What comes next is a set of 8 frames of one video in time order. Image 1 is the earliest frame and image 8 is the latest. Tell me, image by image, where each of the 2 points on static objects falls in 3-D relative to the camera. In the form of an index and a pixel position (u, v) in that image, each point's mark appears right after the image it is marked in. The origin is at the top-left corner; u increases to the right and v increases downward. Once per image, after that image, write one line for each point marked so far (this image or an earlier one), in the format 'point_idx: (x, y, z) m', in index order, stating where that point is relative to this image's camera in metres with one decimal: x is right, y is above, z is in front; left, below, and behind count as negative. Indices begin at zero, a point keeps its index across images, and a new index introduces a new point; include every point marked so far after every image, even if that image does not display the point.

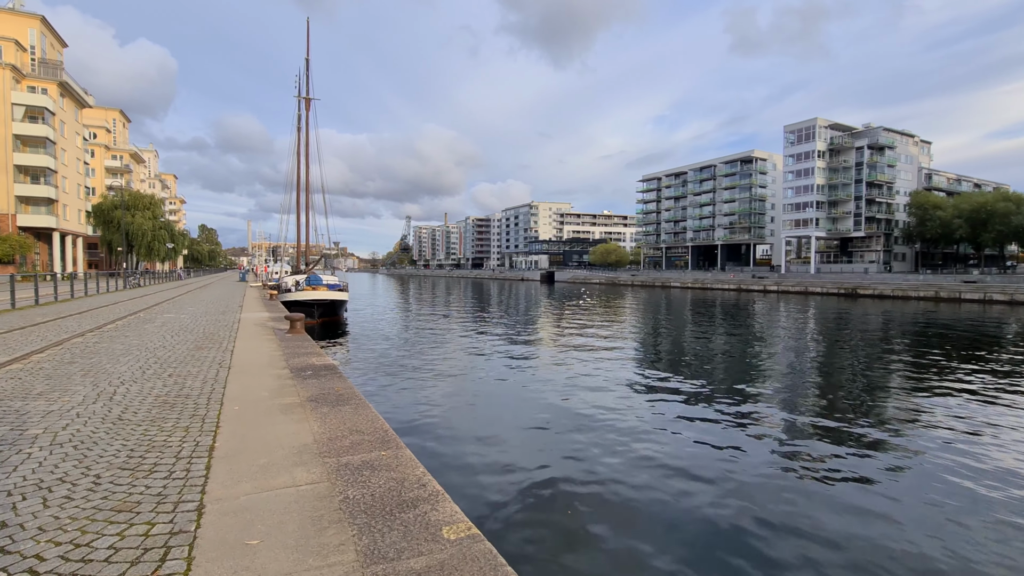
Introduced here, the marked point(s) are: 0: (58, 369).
0: (-6.0, -1.1, +6.5) m
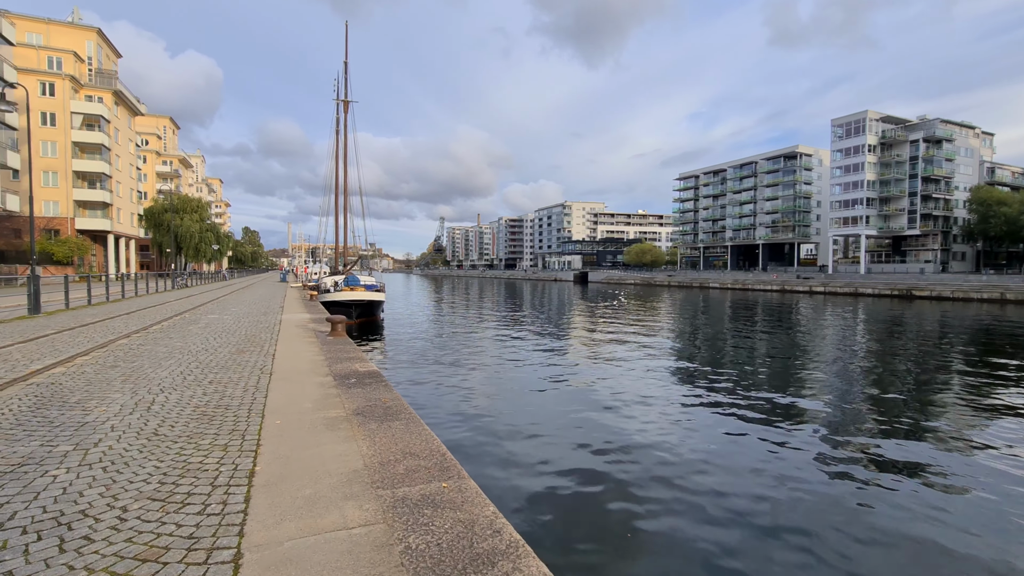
0: (-5.2, -1.1, +6.2) m
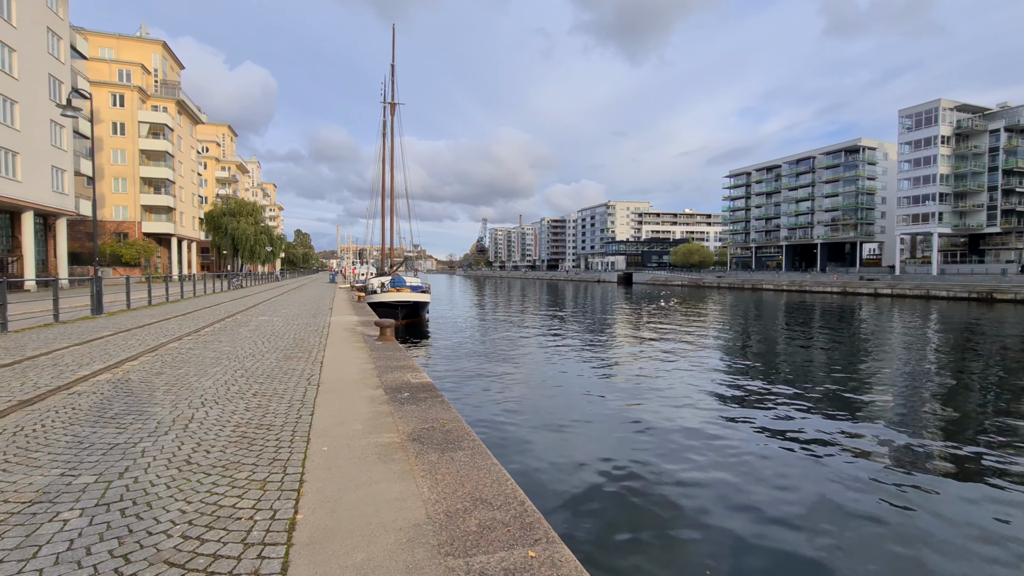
0: (-4.4, -1.1, +5.9) m
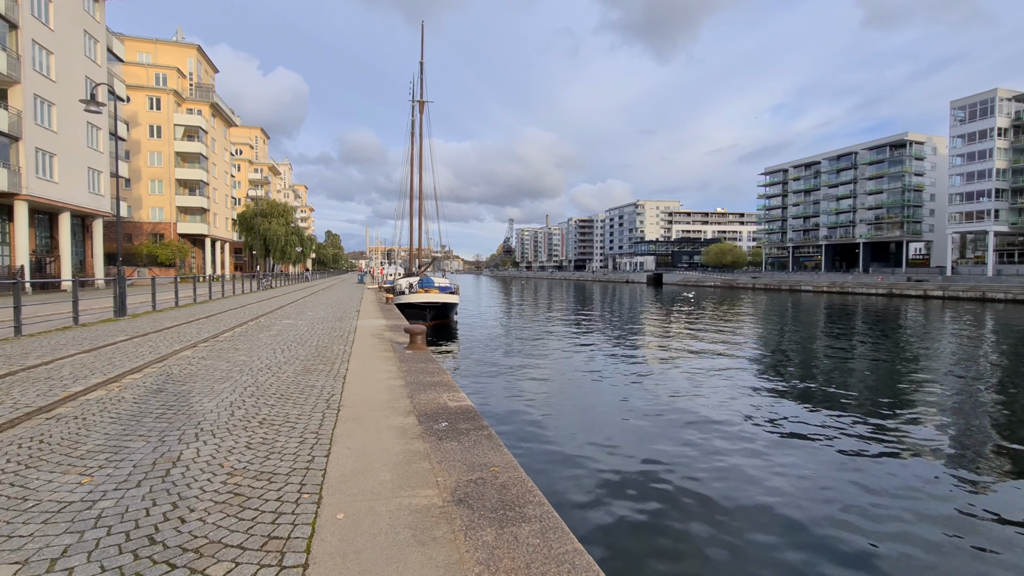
0: (-3.8, -1.2, +5.0) m
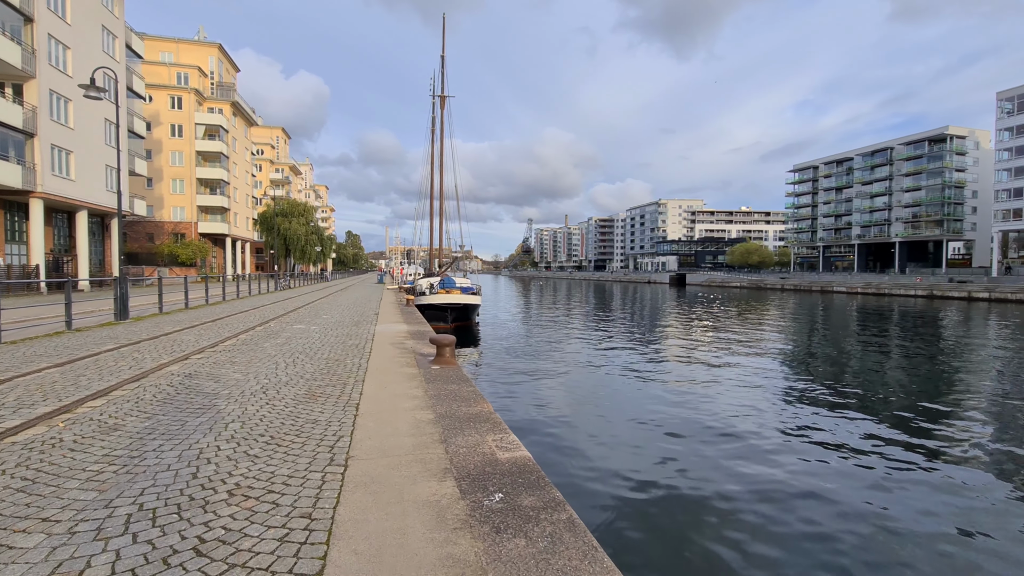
0: (-3.3, -1.2, +3.7) m
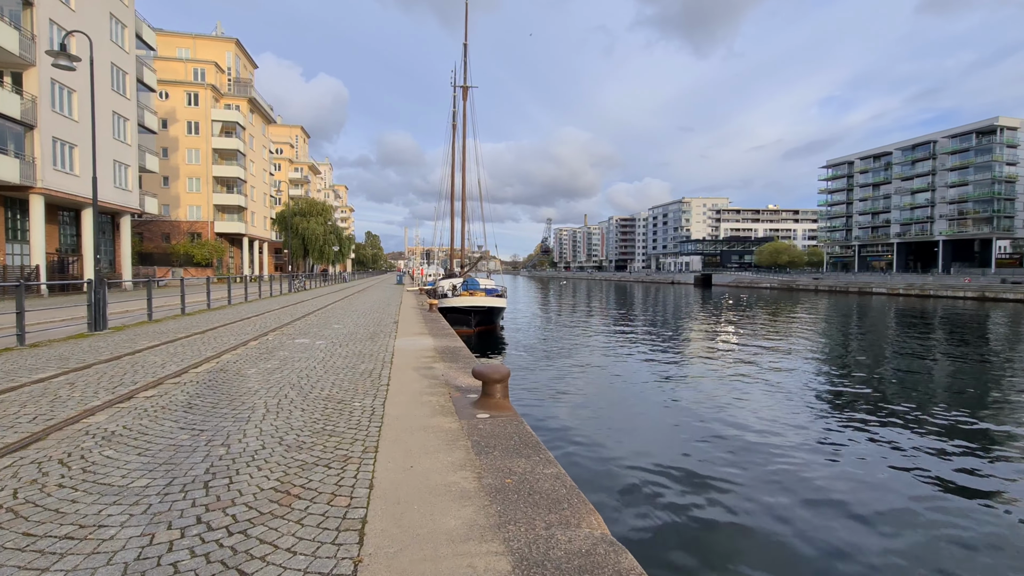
0: (-2.6, -1.3, +1.4) m
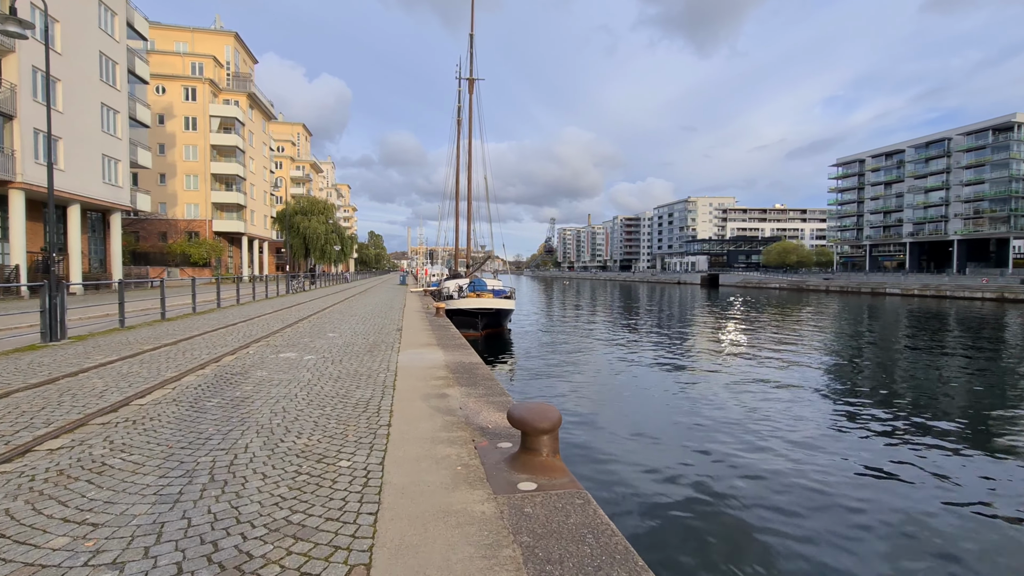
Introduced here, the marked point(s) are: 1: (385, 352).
0: (-2.2, -1.4, -0.1) m
1: (-2.3, -1.2, +9.1) m
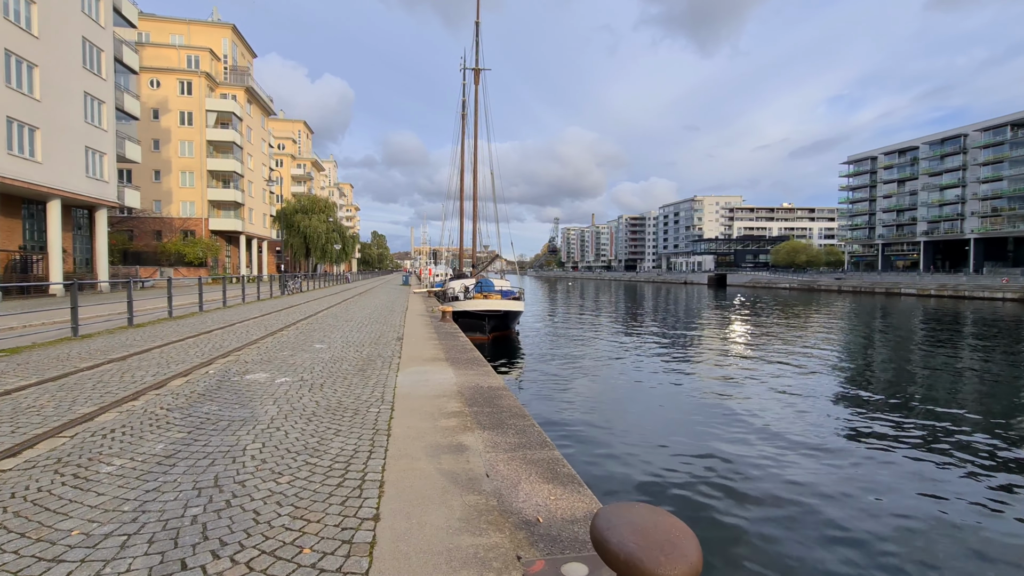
0: (-1.8, -1.4, -1.9) m
1: (-1.9, -1.2, +7.3) m
